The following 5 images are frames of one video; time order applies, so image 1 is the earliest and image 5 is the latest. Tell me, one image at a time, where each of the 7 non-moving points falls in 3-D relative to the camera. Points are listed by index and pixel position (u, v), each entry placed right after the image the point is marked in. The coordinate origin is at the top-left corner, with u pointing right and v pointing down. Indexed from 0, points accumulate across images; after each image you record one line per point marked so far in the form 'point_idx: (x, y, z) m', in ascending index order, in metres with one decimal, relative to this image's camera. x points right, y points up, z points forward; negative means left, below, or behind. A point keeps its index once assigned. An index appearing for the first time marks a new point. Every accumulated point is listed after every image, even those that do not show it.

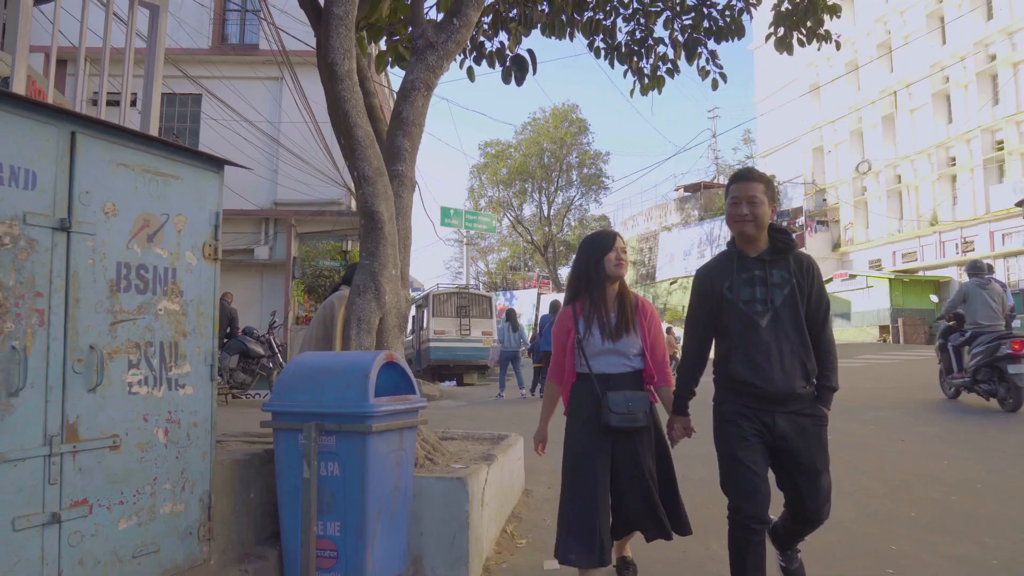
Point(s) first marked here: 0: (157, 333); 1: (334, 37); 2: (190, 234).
0: (-1.4, -0.2, +3.0) m
1: (-1.0, +1.5, +4.6) m
2: (-1.3, +0.2, +3.2) m
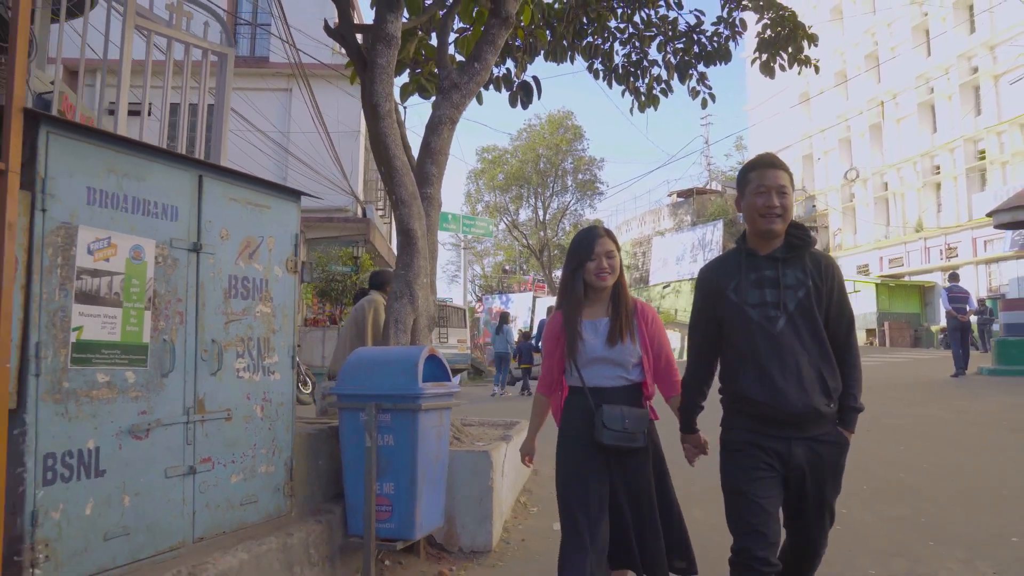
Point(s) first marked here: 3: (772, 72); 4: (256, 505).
0: (-1.3, -0.2, +3.8) m
1: (-0.9, +1.4, +5.4) m
2: (-1.2, +0.2, +4.0) m
3: (+3.3, +2.7, +9.8) m
4: (-1.2, -1.1, +3.8) m
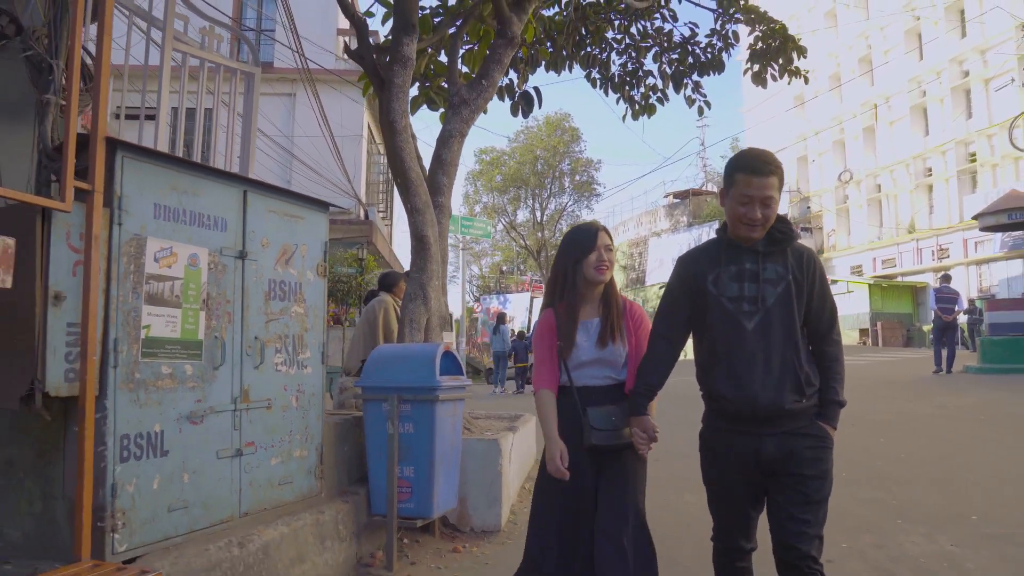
0: (-1.2, -0.2, +4.3) m
1: (-0.9, +1.4, +5.8) m
2: (-1.1, +0.2, +4.5) m
3: (+3.3, +2.7, +10.3) m
4: (-1.2, -1.1, +4.2) m
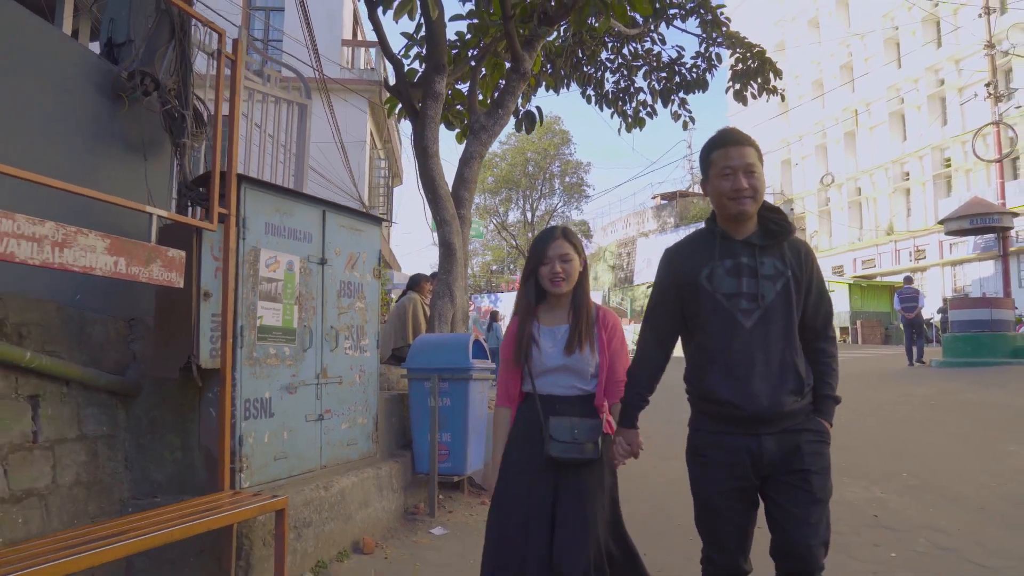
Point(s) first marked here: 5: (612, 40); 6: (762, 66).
0: (-1.1, -0.2, +5.3) m
1: (-0.8, +1.4, +6.9) m
2: (-1.0, +0.2, +5.5) m
3: (+3.4, +2.7, +11.4) m
4: (-1.1, -1.1, +5.3) m
5: (+1.5, +3.6, +11.5) m
6: (+3.6, +3.2, +11.3) m
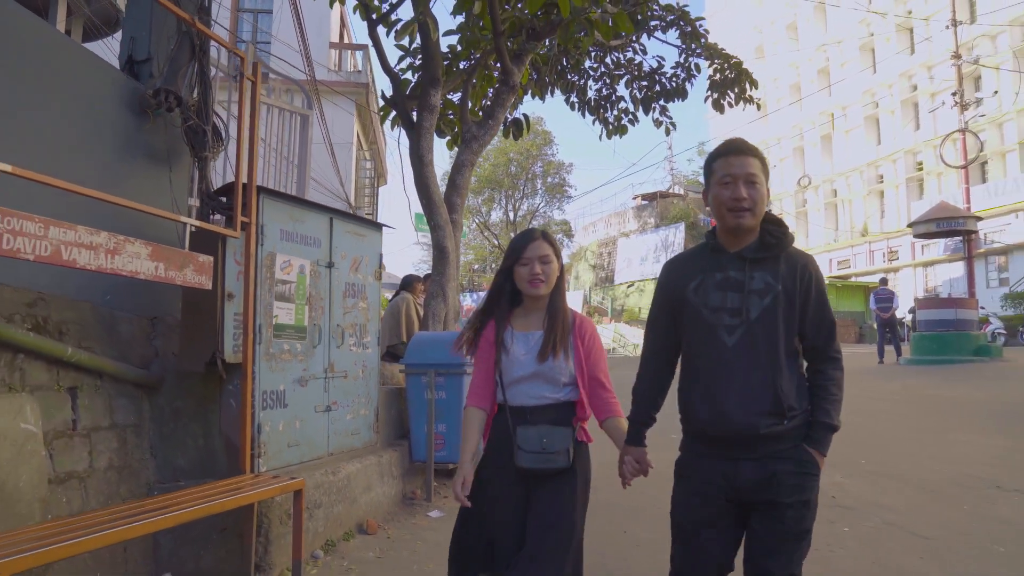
0: (-1.1, -0.2, +5.7) m
1: (-0.8, +1.4, +7.3) m
2: (-1.1, +0.2, +5.9) m
3: (+3.2, +2.7, +11.9) m
4: (-1.1, -1.1, +5.7) m
5: (+1.3, +3.6, +12.0) m
6: (+3.4, +3.1, +11.8) m
